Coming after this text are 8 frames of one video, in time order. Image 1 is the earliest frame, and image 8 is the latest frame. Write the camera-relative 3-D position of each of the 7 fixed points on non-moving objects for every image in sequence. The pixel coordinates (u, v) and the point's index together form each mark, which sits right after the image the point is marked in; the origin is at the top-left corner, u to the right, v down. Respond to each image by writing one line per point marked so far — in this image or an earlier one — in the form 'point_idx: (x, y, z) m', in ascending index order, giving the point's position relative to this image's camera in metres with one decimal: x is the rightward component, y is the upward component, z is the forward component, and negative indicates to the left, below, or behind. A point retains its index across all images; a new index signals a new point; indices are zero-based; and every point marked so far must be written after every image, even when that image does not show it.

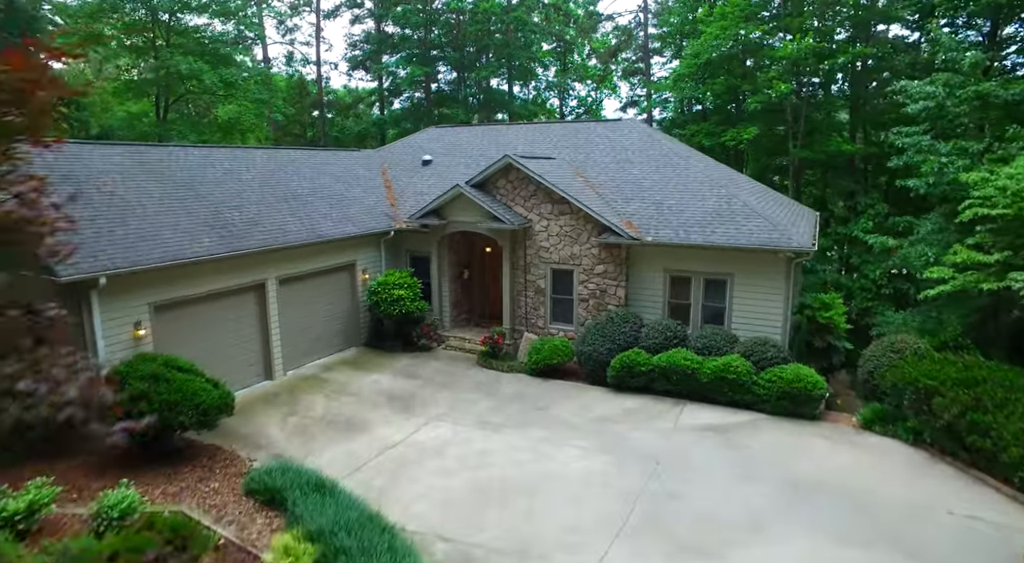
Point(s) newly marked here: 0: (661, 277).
0: (+3.2, +0.1, +13.7) m
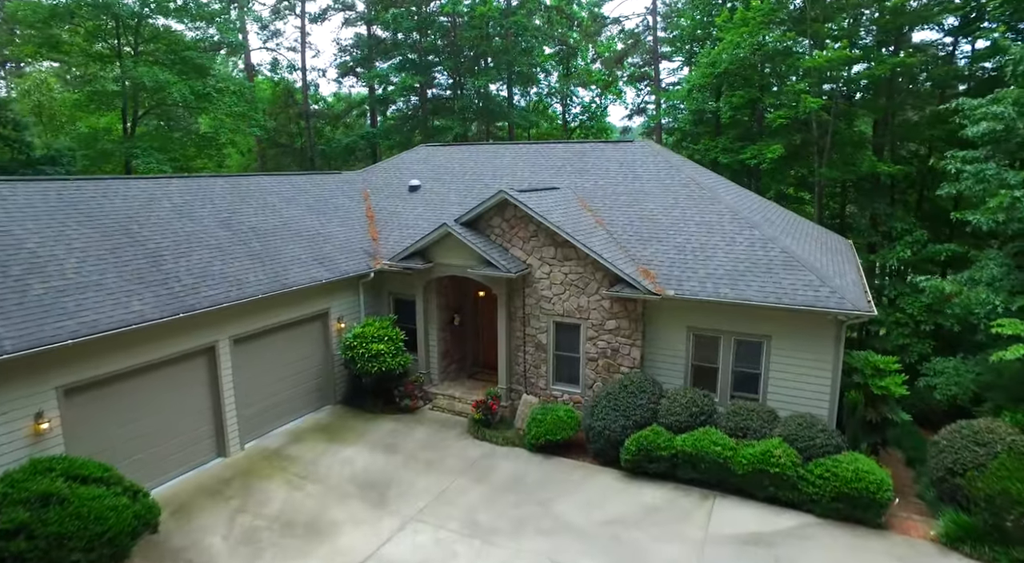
0: (+3.1, -1.0, +11.6) m
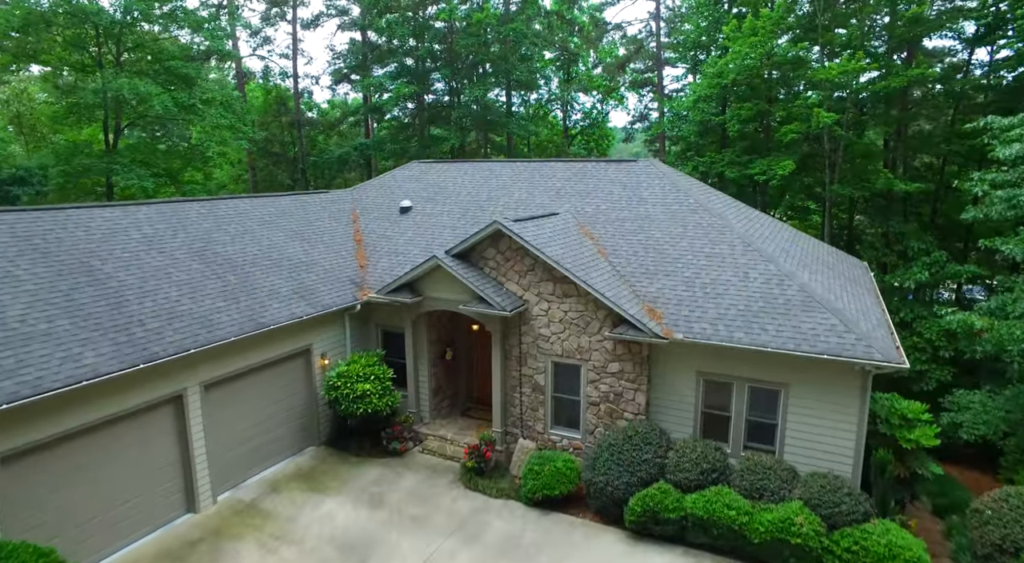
0: (+3.0, -1.7, +10.6) m
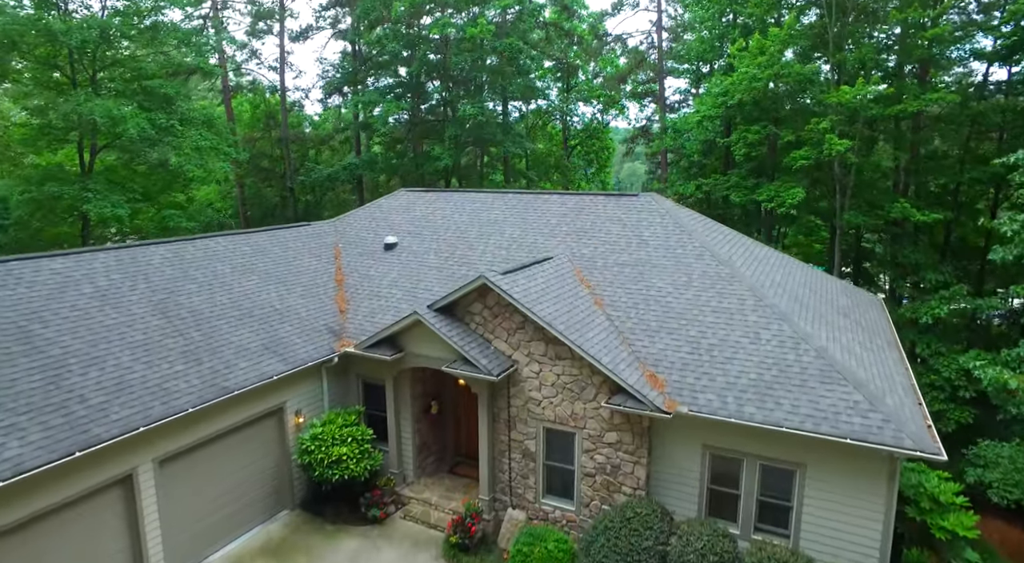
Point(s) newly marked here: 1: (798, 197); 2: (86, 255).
0: (+2.8, -2.6, +9.6) m
1: (+8.0, +2.3, +17.8) m
2: (-7.5, +0.4, +11.2) m
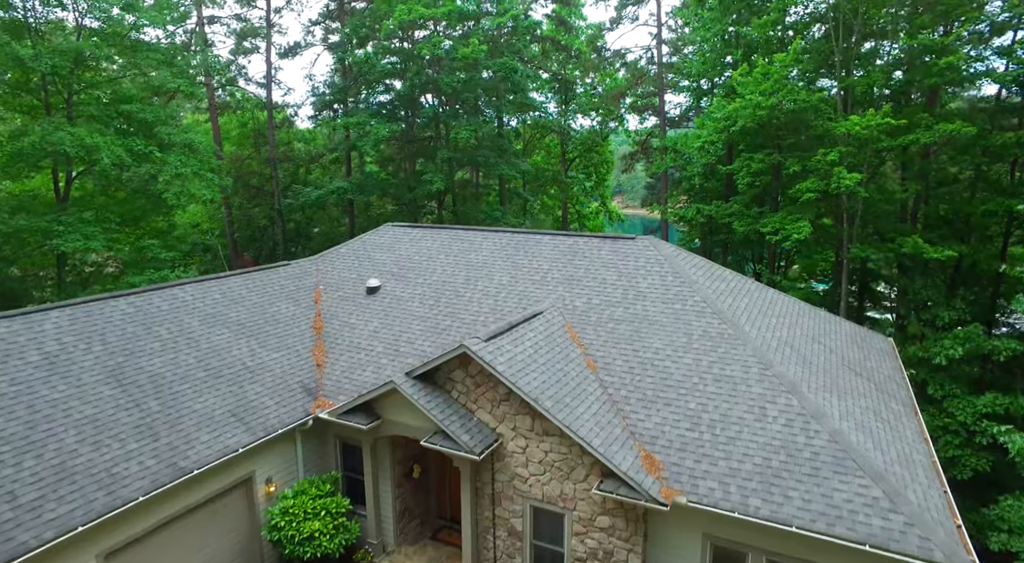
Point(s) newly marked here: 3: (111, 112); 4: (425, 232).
0: (+2.6, -3.6, +8.8) m
1: (+7.7, +1.3, +17.0) m
2: (-7.7, -0.6, +10.4) m
3: (-12.5, +5.2, +19.9) m
4: (-2.1, +1.2, +15.6) m
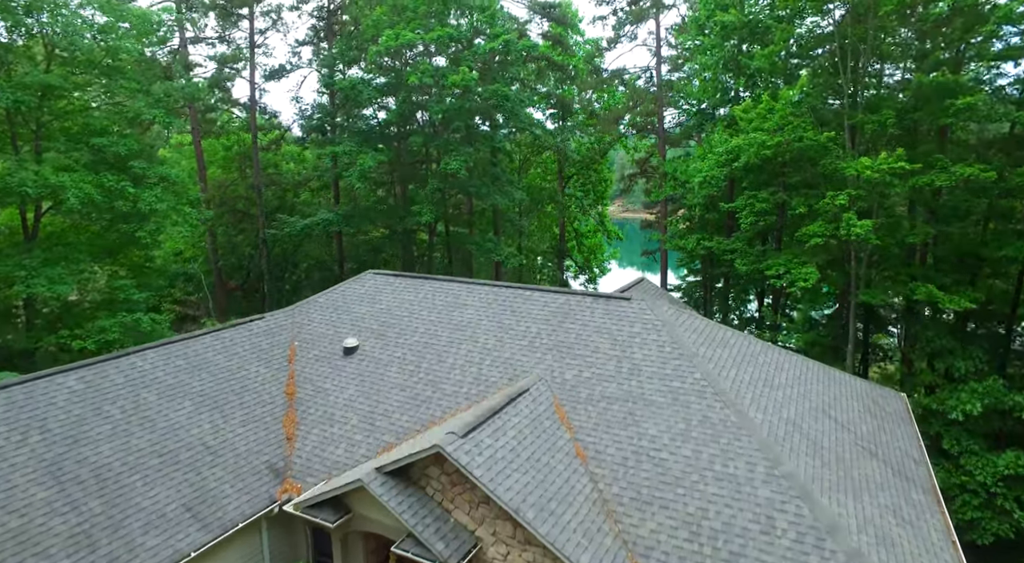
0: (+2.3, -4.9, +7.8) m
1: (+7.5, +0.1, +16.0) m
2: (-8.0, -1.8, +9.4) m
3: (-12.8, +4.0, +19.0) m
4: (-2.4, 0.0, +14.7) m
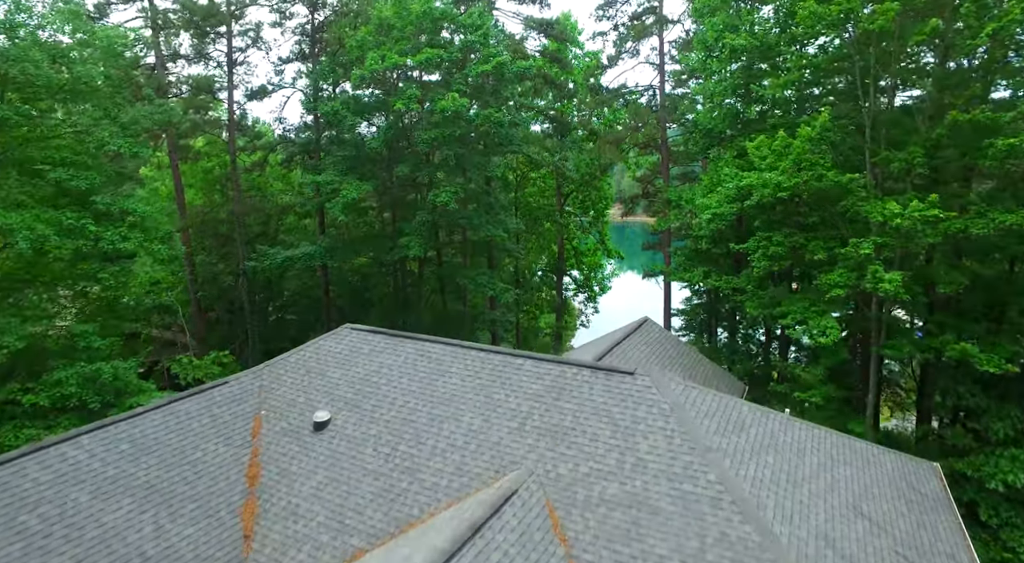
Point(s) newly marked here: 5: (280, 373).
0: (+2.1, -6.1, +6.4) m
1: (+7.3, -1.1, +14.6) m
2: (-8.2, -3.0, +8.0) m
3: (-13.0, +2.8, +17.6) m
4: (-2.6, -1.2, +13.3) m
5: (-4.9, -1.9, +13.4) m
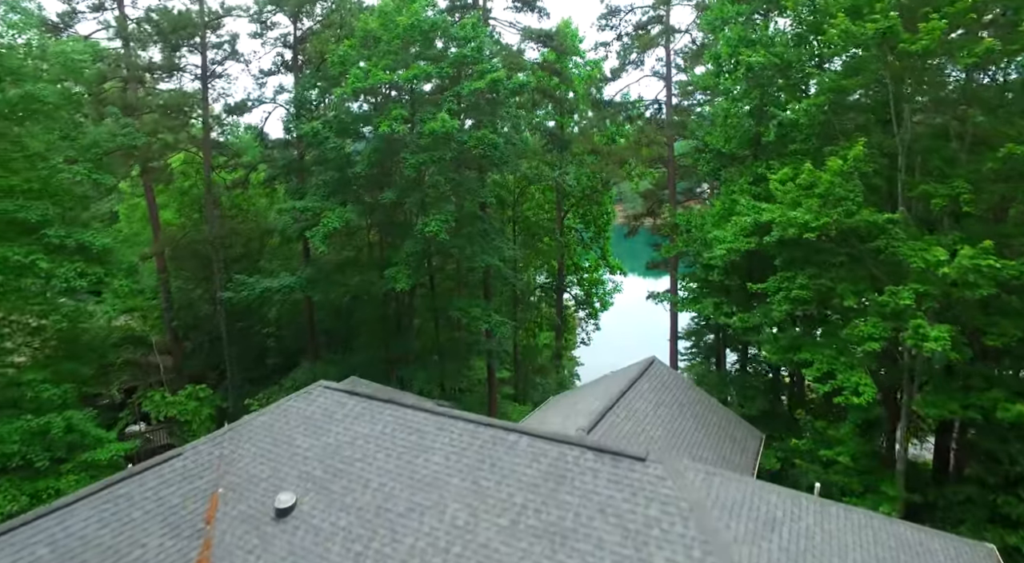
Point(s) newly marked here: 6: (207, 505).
0: (+2.0, -7.1, +4.9) m
1: (+7.2, -2.1, +13.0) m
2: (-8.3, -4.0, +6.5) m
3: (-13.1, +1.8, +16.0) m
4: (-2.7, -2.2, +11.7) m
5: (-5.0, -2.9, +11.8) m
6: (-5.1, -3.7, +10.7) m
